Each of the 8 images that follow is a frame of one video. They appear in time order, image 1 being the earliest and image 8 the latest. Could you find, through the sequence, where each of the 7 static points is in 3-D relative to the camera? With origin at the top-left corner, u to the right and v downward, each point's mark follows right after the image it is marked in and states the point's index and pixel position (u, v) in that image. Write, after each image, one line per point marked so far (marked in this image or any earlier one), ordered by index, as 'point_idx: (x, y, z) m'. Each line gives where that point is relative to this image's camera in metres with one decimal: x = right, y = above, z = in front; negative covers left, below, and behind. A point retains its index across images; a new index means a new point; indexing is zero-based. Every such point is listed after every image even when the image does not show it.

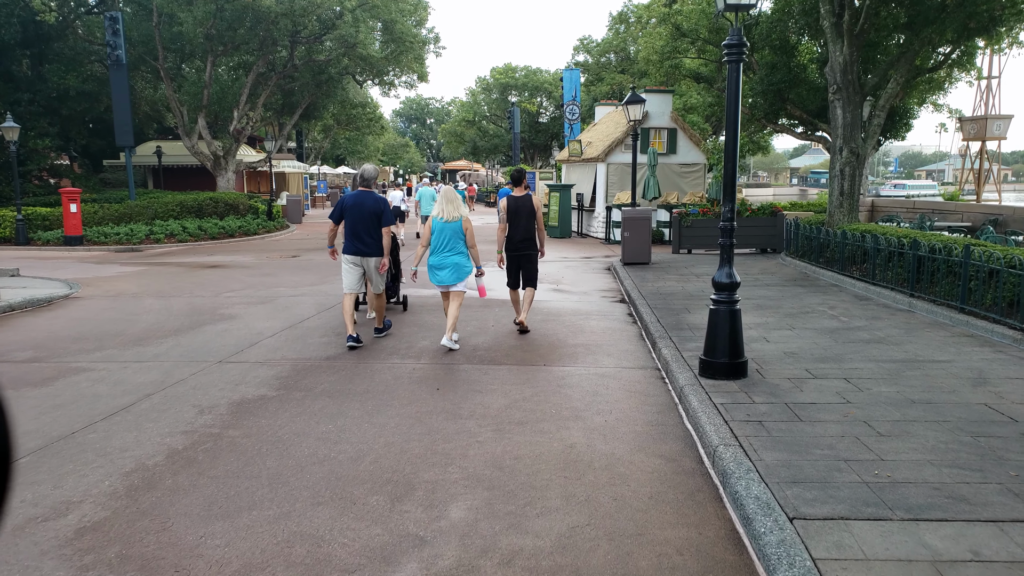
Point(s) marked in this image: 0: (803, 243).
0: (+5.4, +0.8, +14.4) m
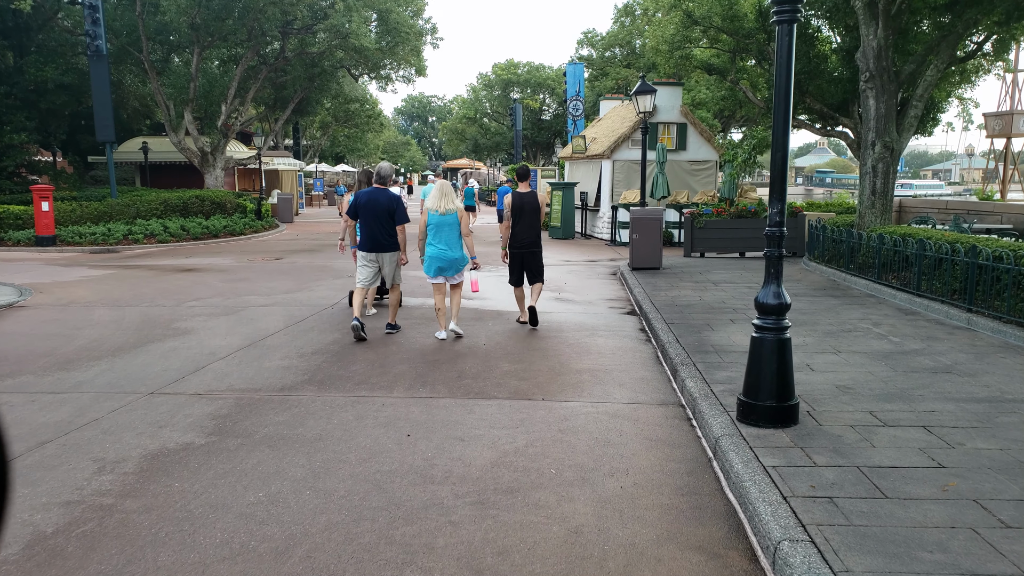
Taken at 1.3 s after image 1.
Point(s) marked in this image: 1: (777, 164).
0: (+5.3, +0.7, +13.2) m
1: (+1.6, +0.8, +4.8) m
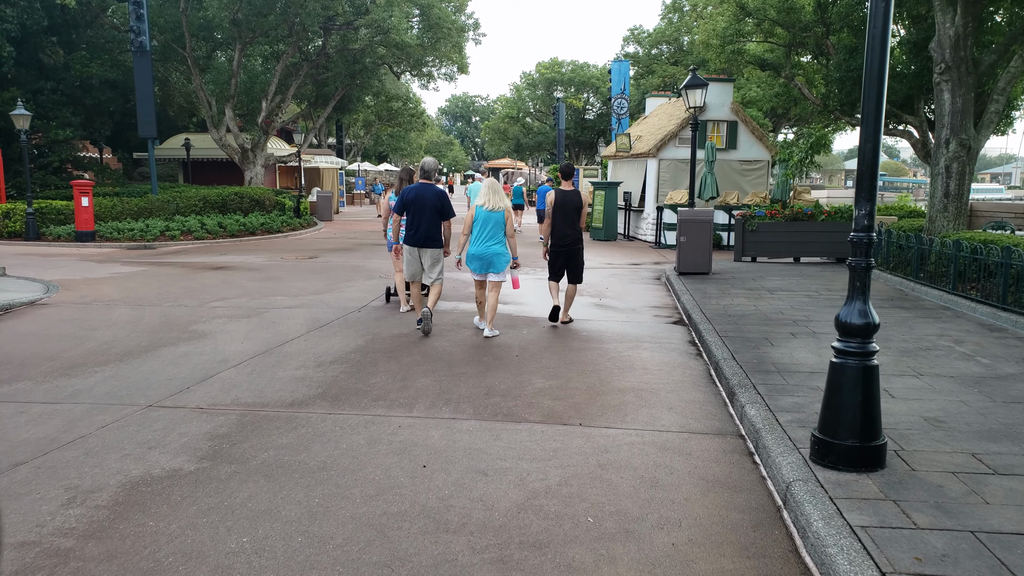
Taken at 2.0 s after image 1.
0: (+6.0, +0.6, +12.2) m
1: (+1.8, +0.7, +4.1) m
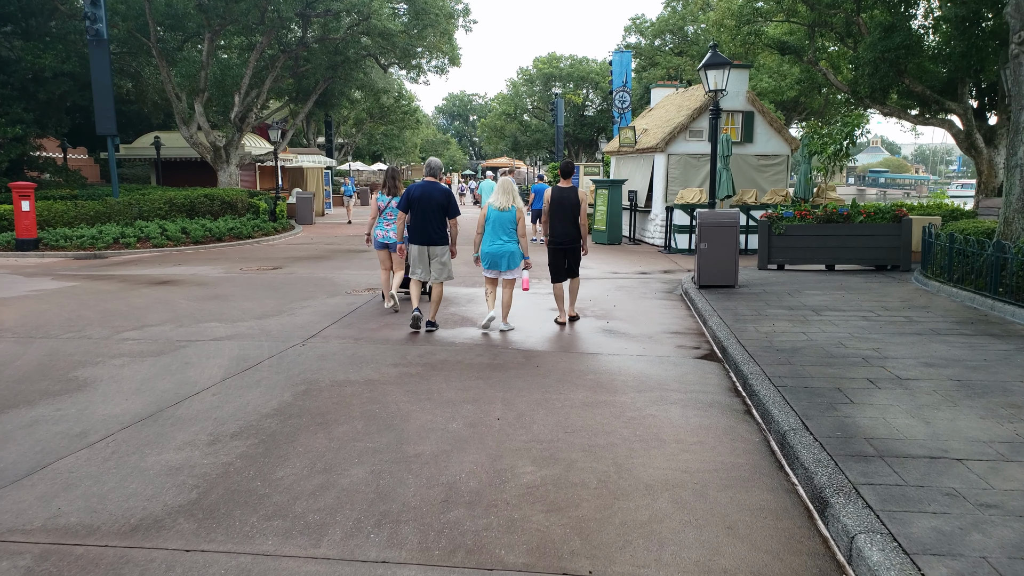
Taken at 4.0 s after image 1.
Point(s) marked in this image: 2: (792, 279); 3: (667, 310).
0: (+5.8, +0.3, +10.2) m
1: (+1.7, +0.4, +2.0) m
2: (+4.3, +0.2, +12.0) m
3: (+2.0, -0.3, +10.0) m
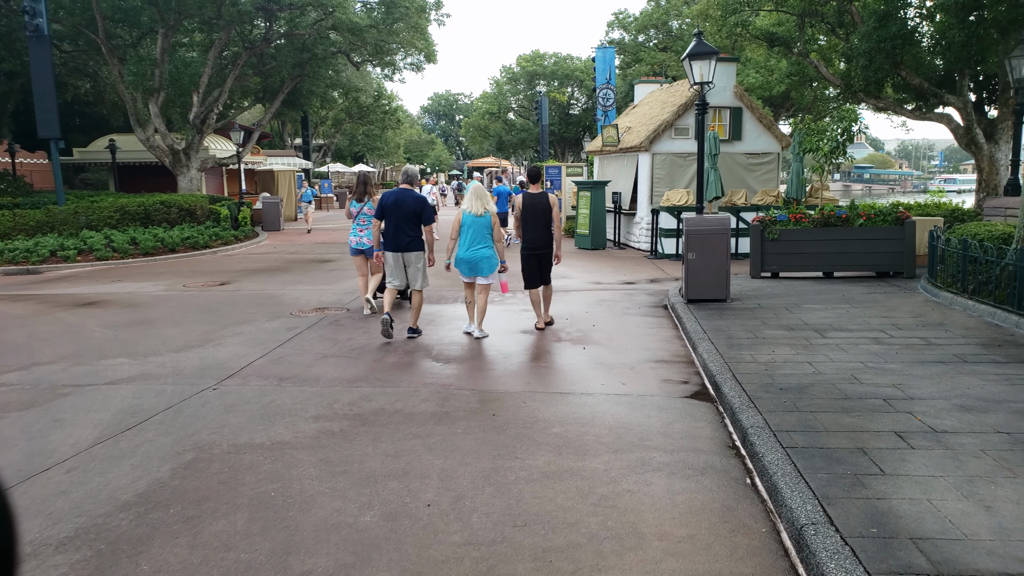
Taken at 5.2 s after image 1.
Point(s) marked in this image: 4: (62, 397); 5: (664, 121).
0: (+5.4, +0.2, +9.0) m
1: (+1.4, +0.2, +0.8) m
2: (+3.9, 0.0, +10.9) m
3: (+1.6, -0.5, +8.8) m
4: (-3.5, -0.9, +6.2) m
5: (+3.1, +3.5, +16.1) m
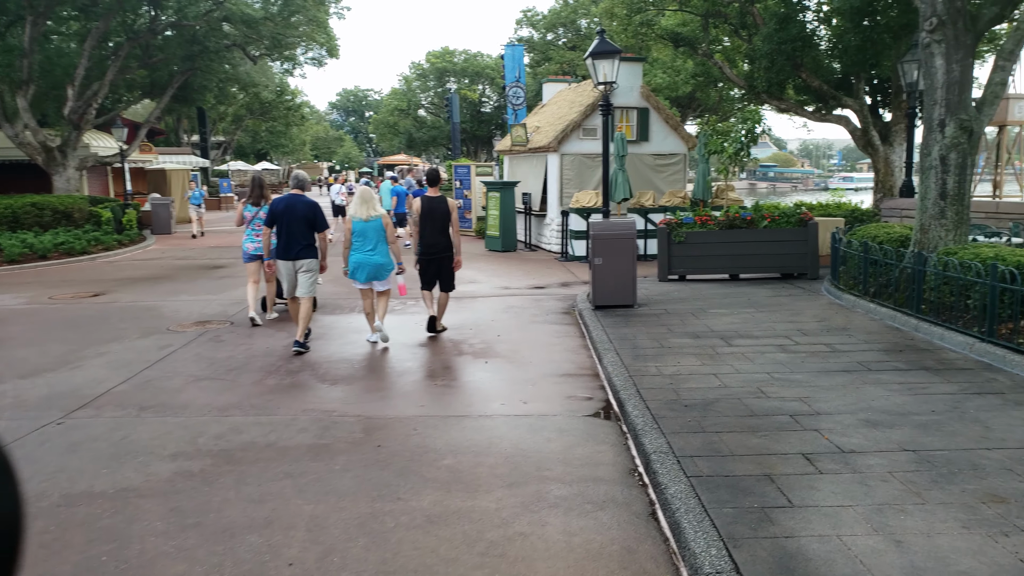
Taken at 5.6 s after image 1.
0: (+4.2, +0.2, +9.1) m
1: (+1.1, +0.1, +0.5) m
2: (+2.6, -0.1, +10.8) m
3: (+0.5, -0.6, +8.4) m
4: (-4.3, -1.0, +5.3) m
5: (+1.2, +3.4, +15.9) m
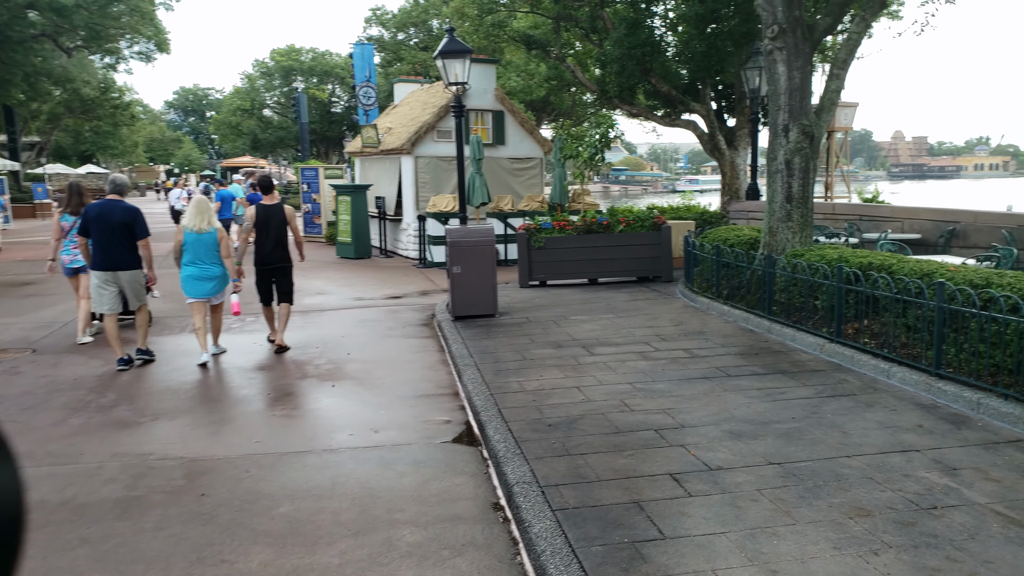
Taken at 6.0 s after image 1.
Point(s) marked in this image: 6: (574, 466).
0: (+2.5, +0.1, +9.2) m
1: (+1.0, +0.1, +0.2) m
2: (+0.6, -0.1, +10.6) m
3: (-1.0, -0.7, +7.9) m
4: (-5.2, -1.2, +4.0) m
5: (-1.7, +3.3, +15.4) m
6: (+0.4, -1.0, +4.5) m
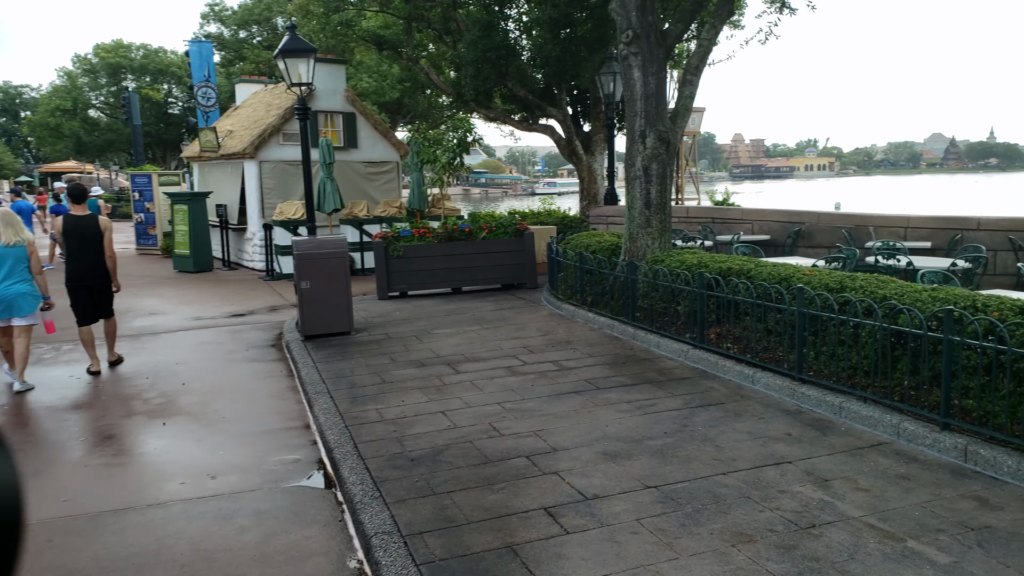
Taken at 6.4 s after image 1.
0: (+0.9, +0.1, +9.1) m
1: (+0.9, 0.0, 0.0) m
2: (-1.2, -0.3, +10.1) m
3: (-2.3, -0.9, +7.2) m
4: (-5.7, -1.5, +2.6) m
5: (-4.5, +3.0, +14.4) m
6: (-0.4, -1.1, +4.1) m
